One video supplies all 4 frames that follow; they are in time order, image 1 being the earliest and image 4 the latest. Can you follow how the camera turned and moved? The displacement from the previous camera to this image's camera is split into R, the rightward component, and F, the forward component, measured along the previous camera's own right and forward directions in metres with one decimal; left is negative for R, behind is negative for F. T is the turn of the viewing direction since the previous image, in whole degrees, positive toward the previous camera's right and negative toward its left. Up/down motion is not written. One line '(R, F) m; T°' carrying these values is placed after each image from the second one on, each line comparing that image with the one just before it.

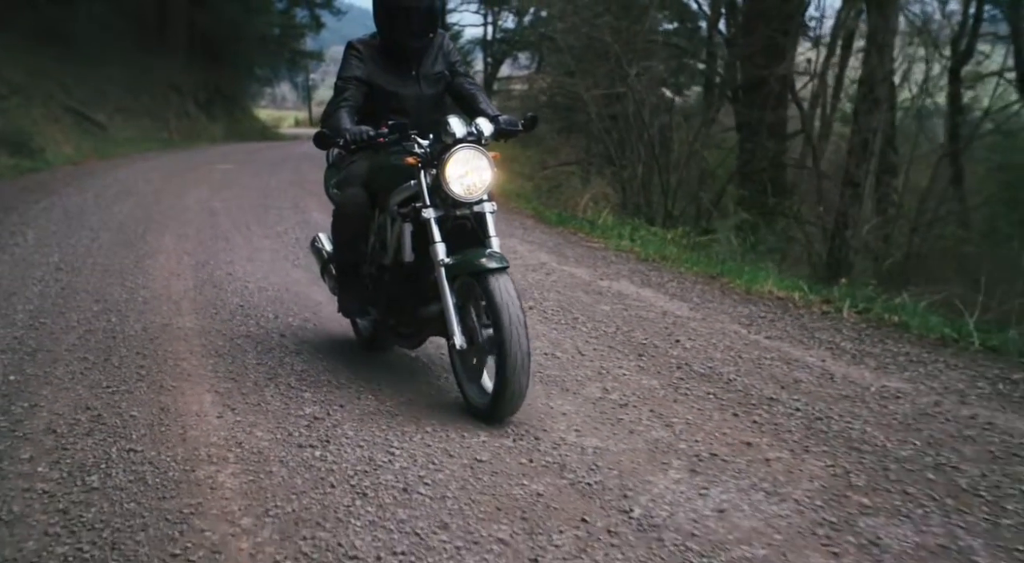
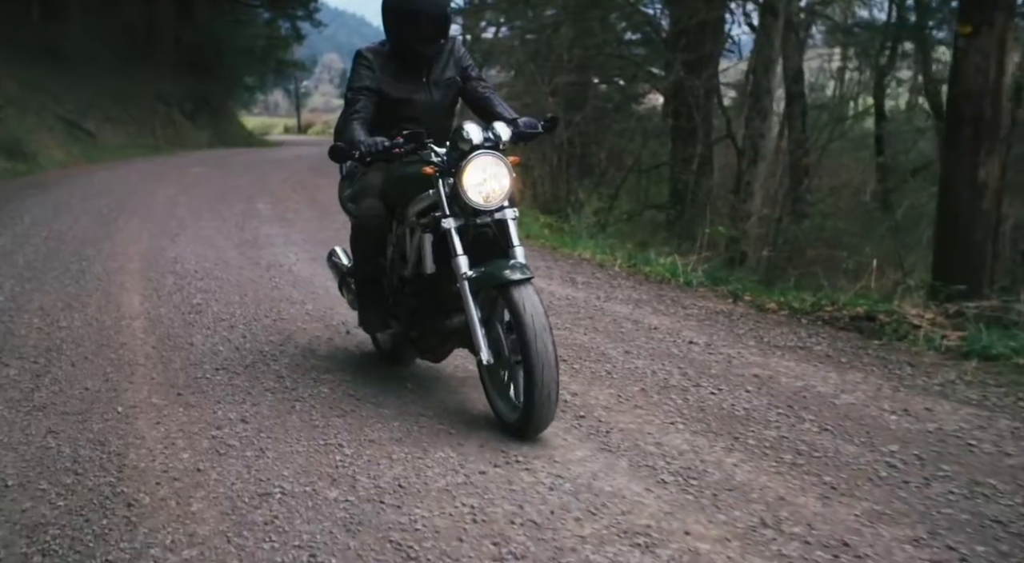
(+1.4, -3.3) m; 0°
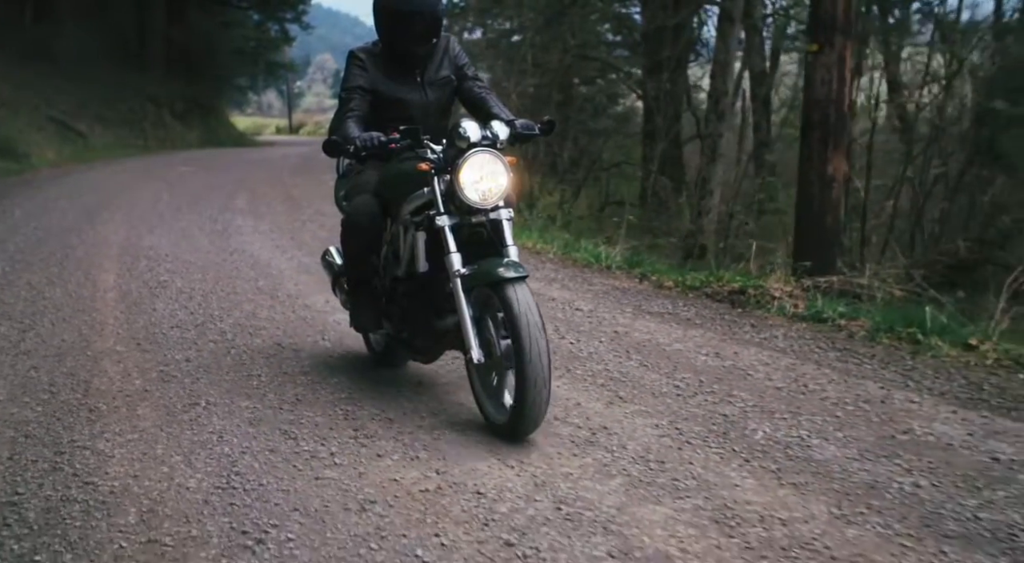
(+0.6, -1.2) m; 0°
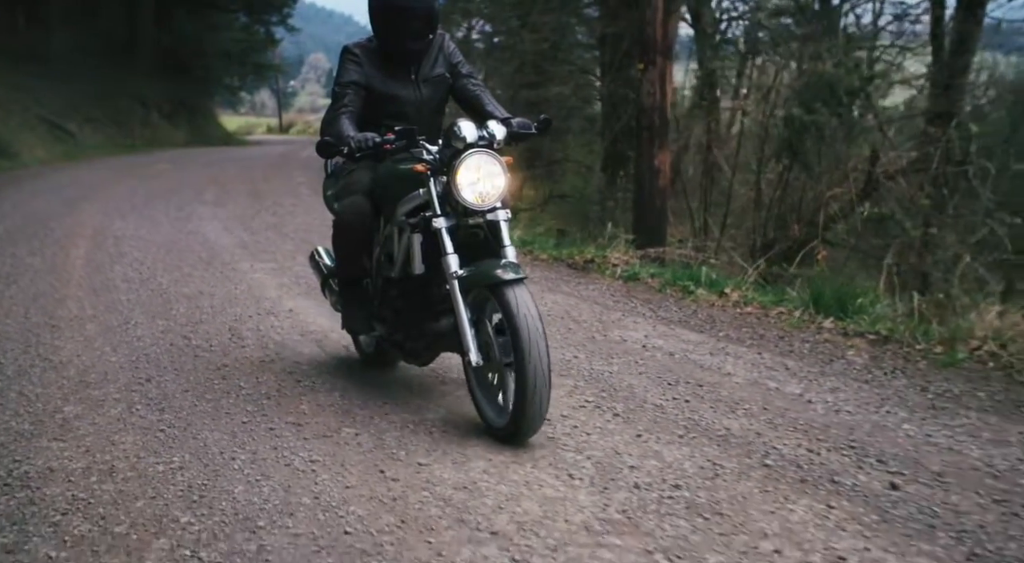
(+1.0, -2.0) m; +1°
